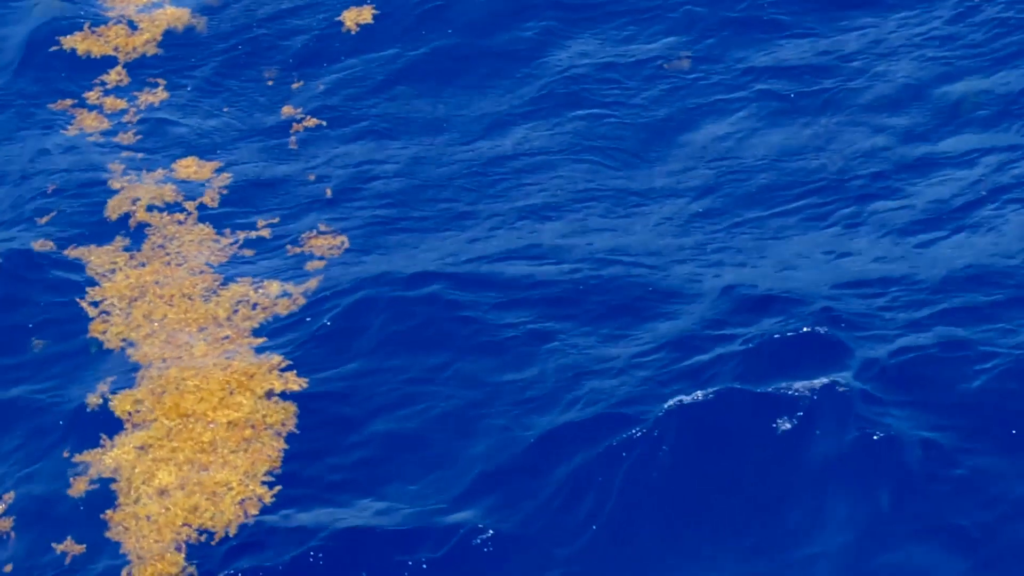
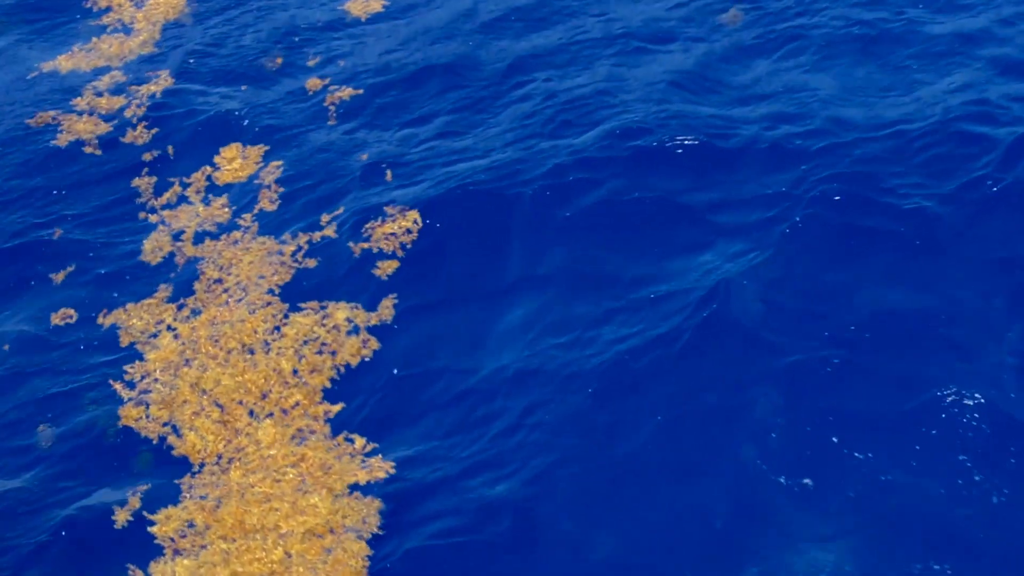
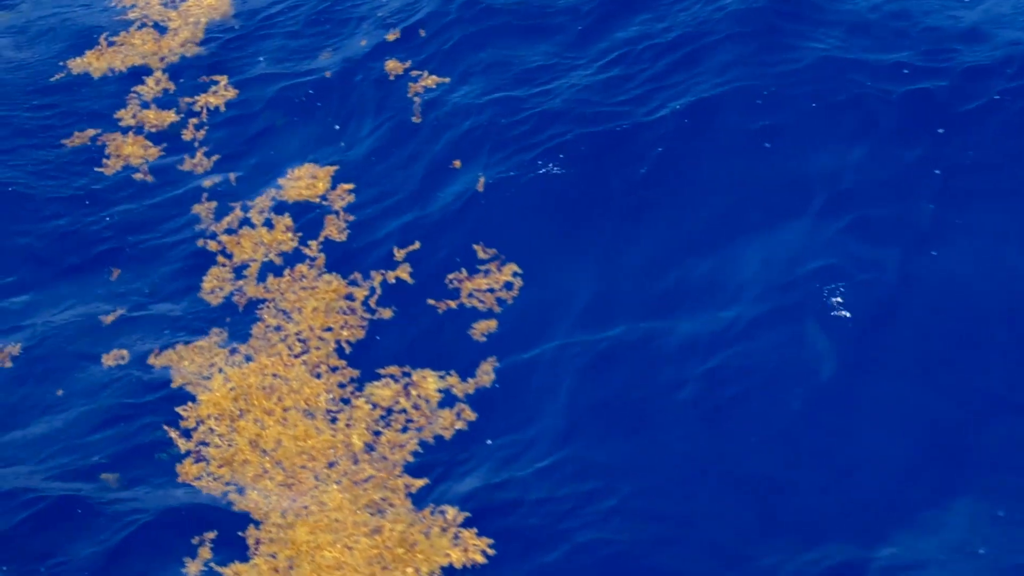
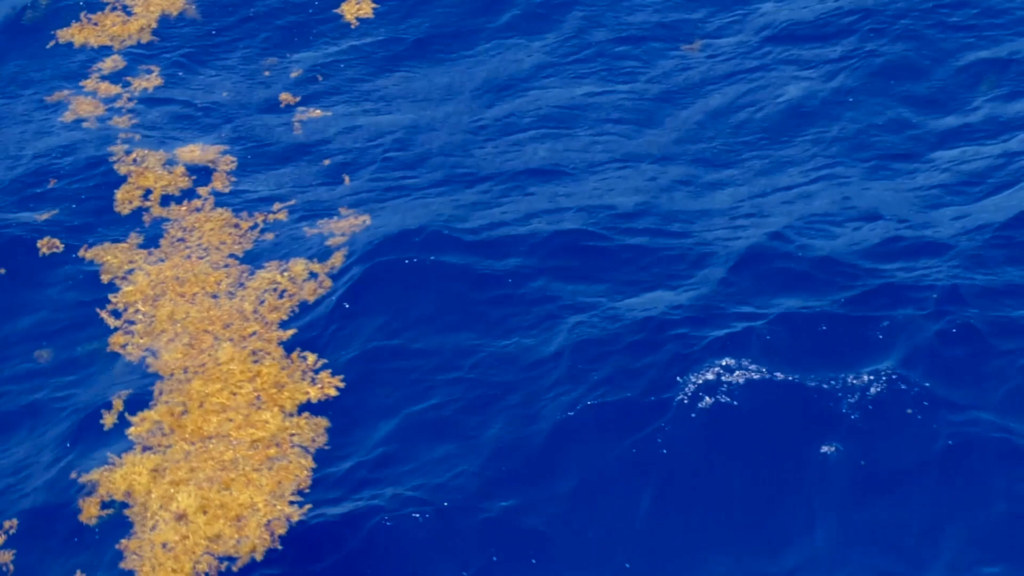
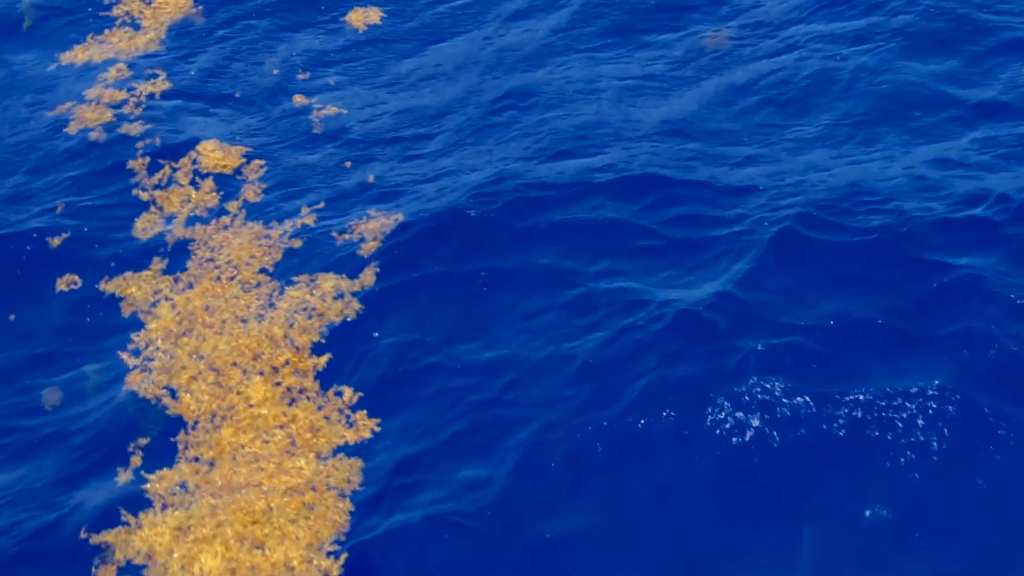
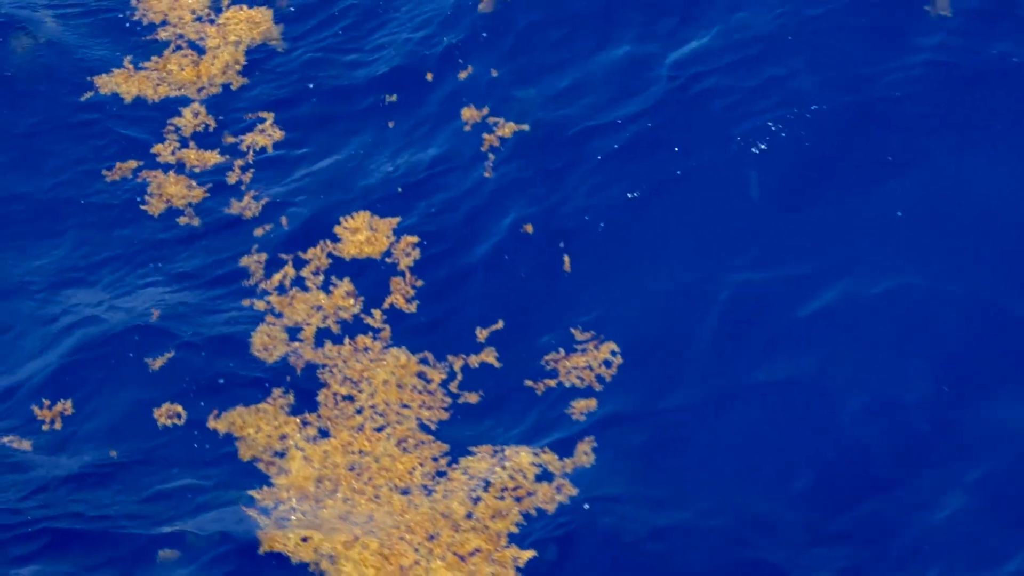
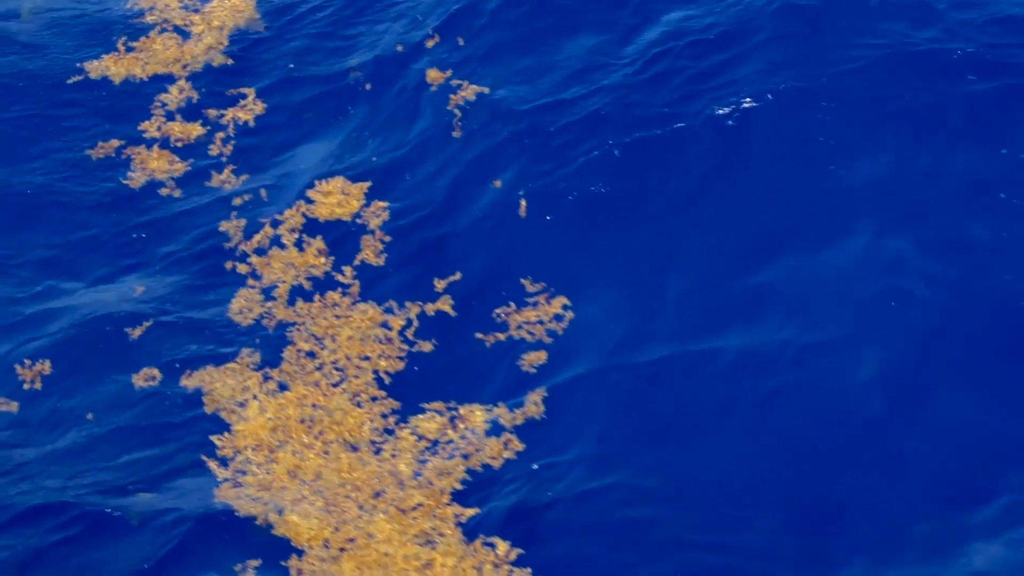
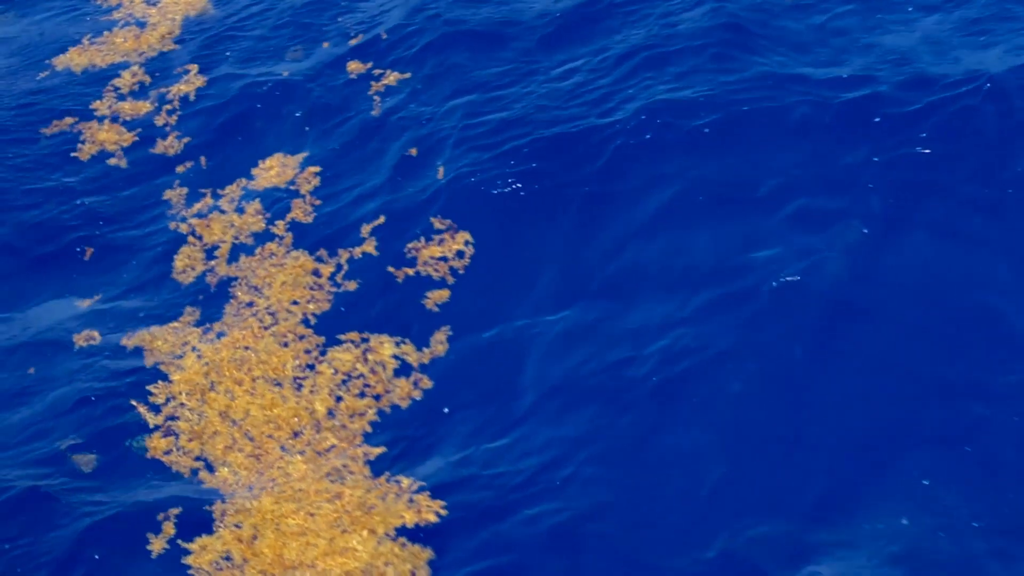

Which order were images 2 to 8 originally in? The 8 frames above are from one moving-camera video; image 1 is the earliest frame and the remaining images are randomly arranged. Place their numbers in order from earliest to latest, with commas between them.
4, 5, 2, 8, 3, 7, 6
